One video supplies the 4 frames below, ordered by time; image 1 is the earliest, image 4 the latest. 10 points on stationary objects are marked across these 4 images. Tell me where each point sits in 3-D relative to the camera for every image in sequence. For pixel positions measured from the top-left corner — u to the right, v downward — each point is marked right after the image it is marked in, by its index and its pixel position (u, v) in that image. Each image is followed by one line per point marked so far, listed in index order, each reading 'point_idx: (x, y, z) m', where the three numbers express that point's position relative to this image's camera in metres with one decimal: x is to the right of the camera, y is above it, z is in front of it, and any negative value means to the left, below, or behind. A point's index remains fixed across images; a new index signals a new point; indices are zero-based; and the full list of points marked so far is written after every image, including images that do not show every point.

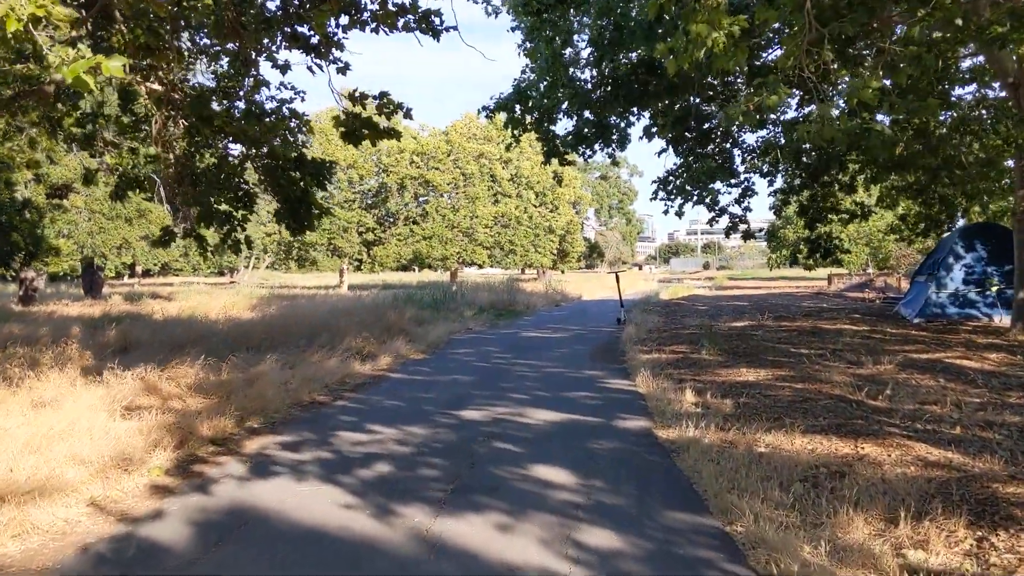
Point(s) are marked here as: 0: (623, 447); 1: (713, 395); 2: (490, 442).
0: (+0.7, -1.0, +6.0) m
1: (+1.7, -0.9, +7.9) m
2: (-0.2, -1.1, +6.3) m
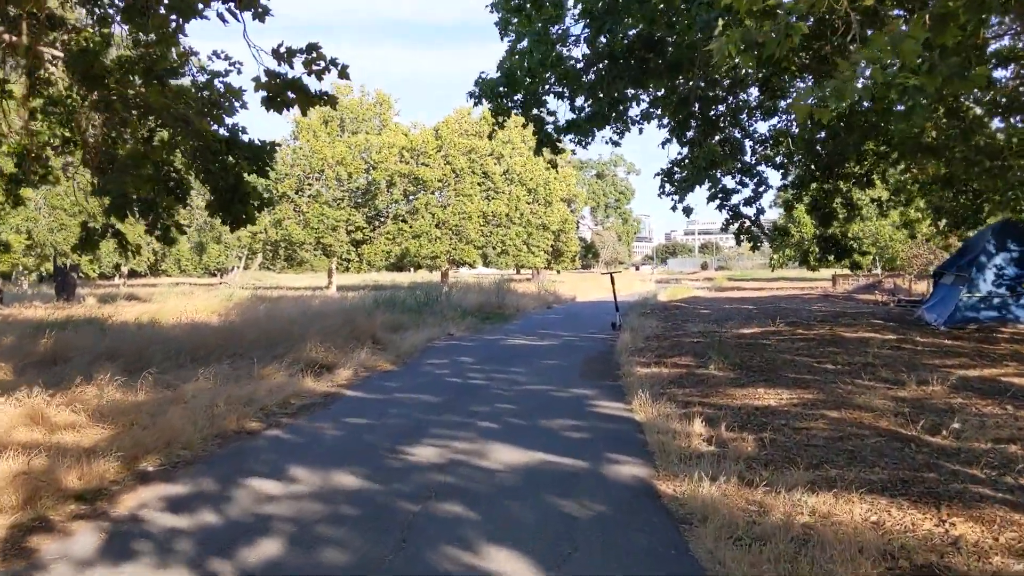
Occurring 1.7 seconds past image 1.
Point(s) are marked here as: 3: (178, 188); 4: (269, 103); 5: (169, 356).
0: (+0.5, -1.1, +4.5) m
1: (+1.5, -1.0, +6.4) m
2: (-0.4, -1.1, +4.7) m
3: (-3.3, +1.0, +9.0) m
4: (-1.6, +1.3, +6.3) m
5: (-4.3, -0.8, +11.4) m
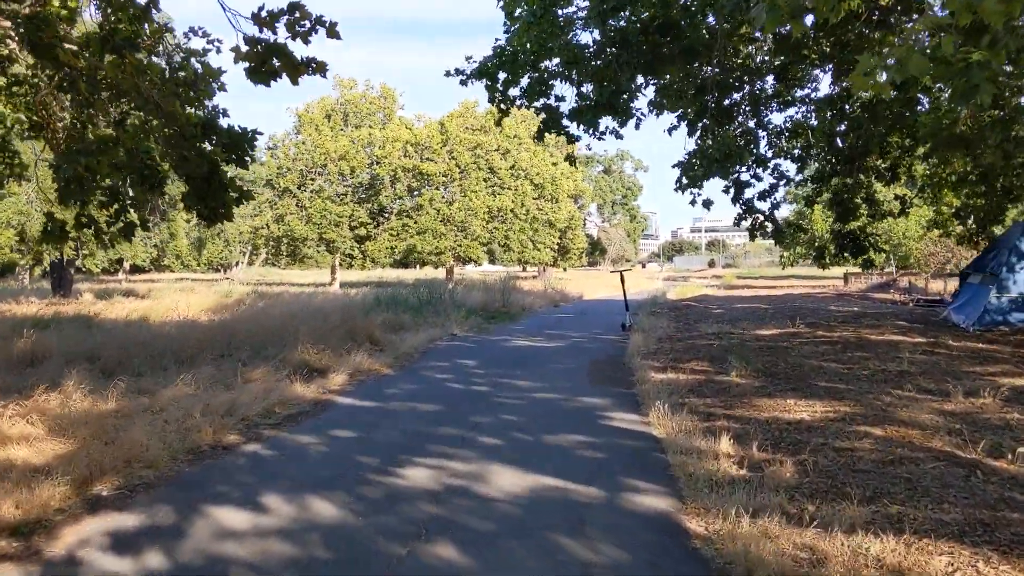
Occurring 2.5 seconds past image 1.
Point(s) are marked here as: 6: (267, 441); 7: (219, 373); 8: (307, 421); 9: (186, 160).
0: (+0.5, -1.1, +3.8) m
1: (+1.5, -1.0, +5.6) m
2: (-0.4, -1.1, +4.0) m
3: (-3.2, +1.0, +8.3) m
4: (-1.6, +1.3, +5.6) m
5: (-4.2, -0.8, +10.7) m
6: (-1.8, -1.1, +6.7) m
7: (-3.1, -0.9, +9.6) m
8: (-1.7, -1.1, +7.5) m
9: (-2.6, +1.0, +7.5) m
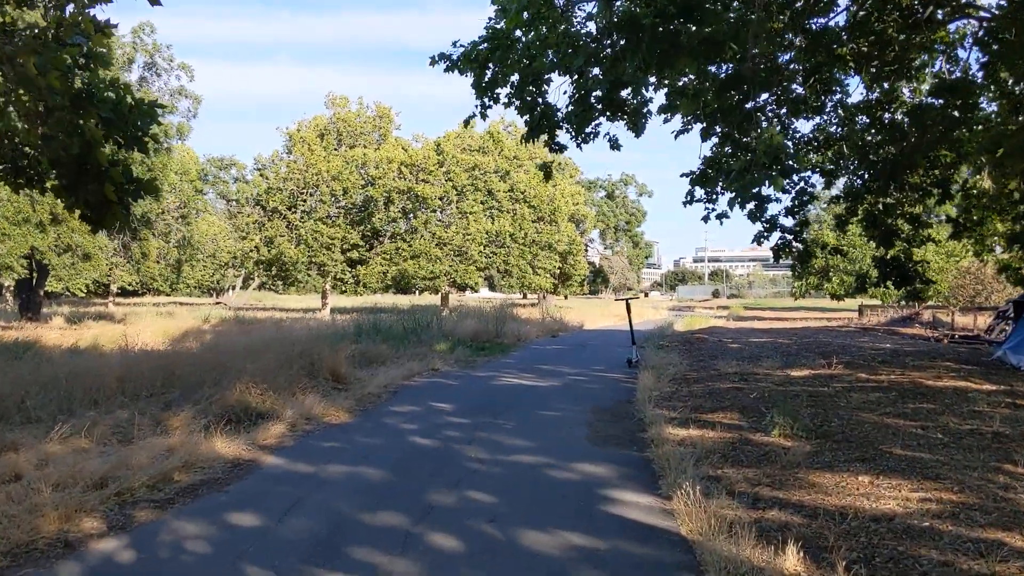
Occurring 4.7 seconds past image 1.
0: (+0.3, -1.2, +1.8) m
1: (+1.3, -1.1, +3.7) m
2: (-0.5, -1.2, +2.1) m
3: (-3.4, +0.8, +6.4) m
4: (-1.7, +1.2, +3.7) m
5: (-4.4, -1.0, +8.8) m
6: (-1.9, -1.2, +4.8) m
7: (-3.2, -1.1, +7.7) m
8: (-1.8, -1.2, +5.6) m
9: (-2.7, +0.9, +5.6) m
